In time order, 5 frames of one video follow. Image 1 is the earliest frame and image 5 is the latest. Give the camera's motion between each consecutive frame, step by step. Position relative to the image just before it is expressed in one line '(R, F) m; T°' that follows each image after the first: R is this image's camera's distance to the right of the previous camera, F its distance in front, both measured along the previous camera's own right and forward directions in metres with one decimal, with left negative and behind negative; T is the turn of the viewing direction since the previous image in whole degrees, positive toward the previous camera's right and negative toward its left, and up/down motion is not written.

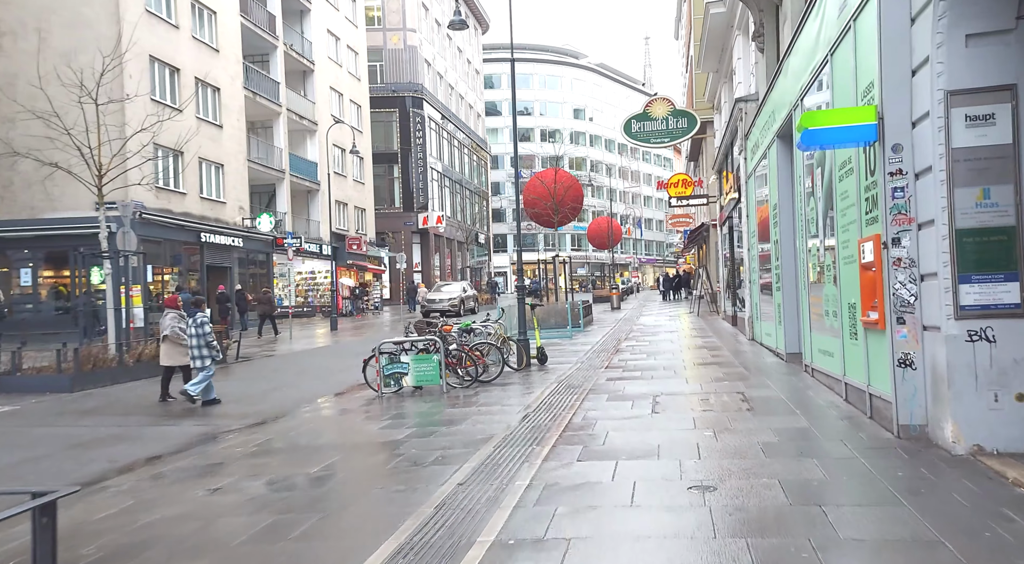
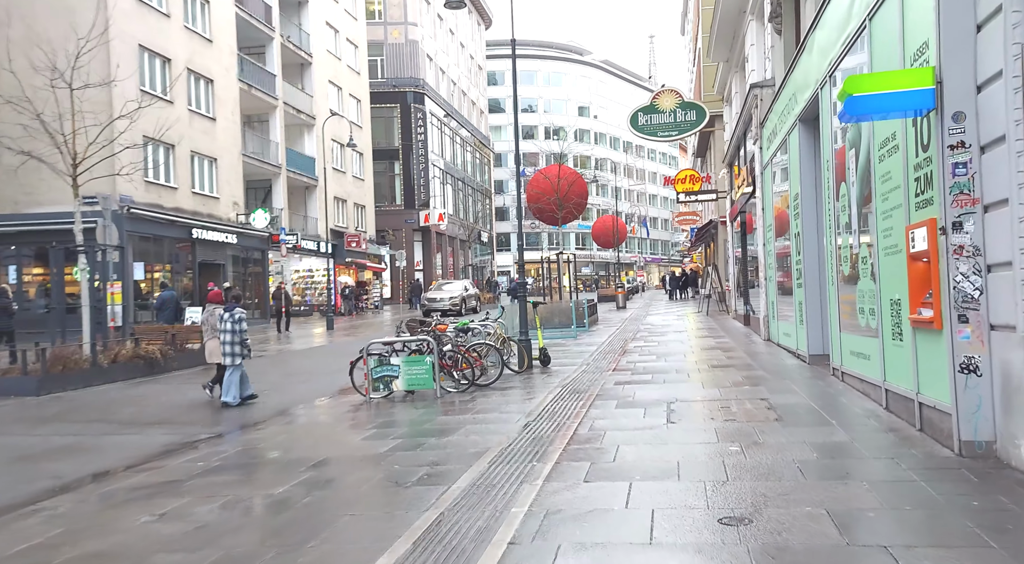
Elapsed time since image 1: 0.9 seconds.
(+0.1, +1.0) m; 0°
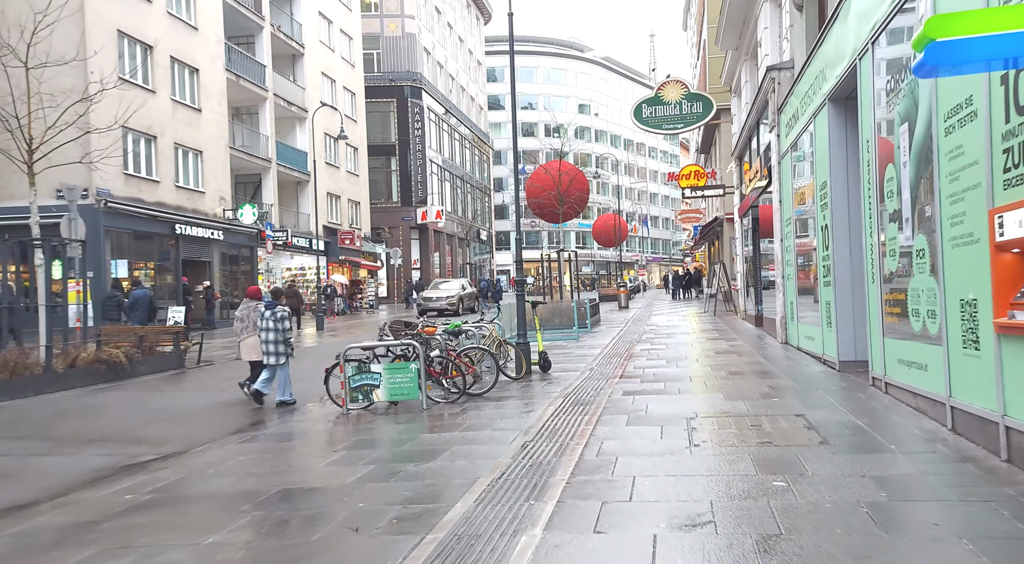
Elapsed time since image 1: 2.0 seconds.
(0.0, +1.3) m; 0°
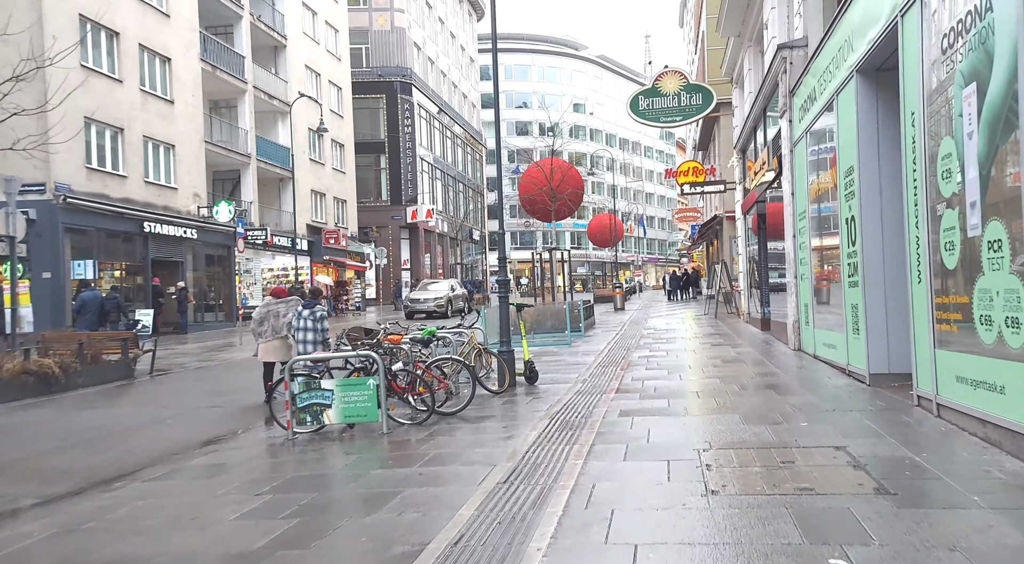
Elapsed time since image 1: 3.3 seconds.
(+0.2, +1.5) m; 0°
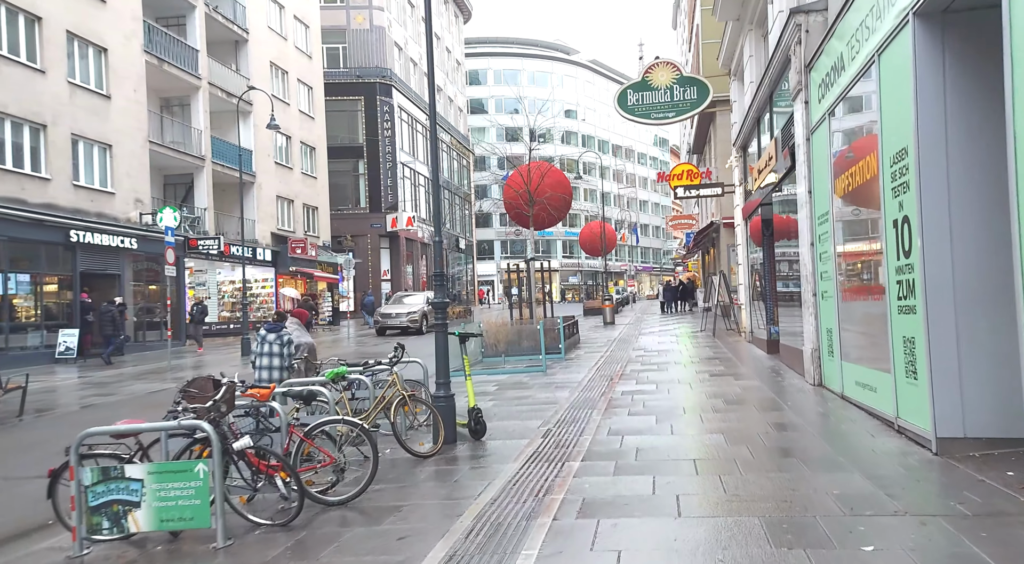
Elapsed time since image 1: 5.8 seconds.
(+0.6, +2.8) m; 0°
